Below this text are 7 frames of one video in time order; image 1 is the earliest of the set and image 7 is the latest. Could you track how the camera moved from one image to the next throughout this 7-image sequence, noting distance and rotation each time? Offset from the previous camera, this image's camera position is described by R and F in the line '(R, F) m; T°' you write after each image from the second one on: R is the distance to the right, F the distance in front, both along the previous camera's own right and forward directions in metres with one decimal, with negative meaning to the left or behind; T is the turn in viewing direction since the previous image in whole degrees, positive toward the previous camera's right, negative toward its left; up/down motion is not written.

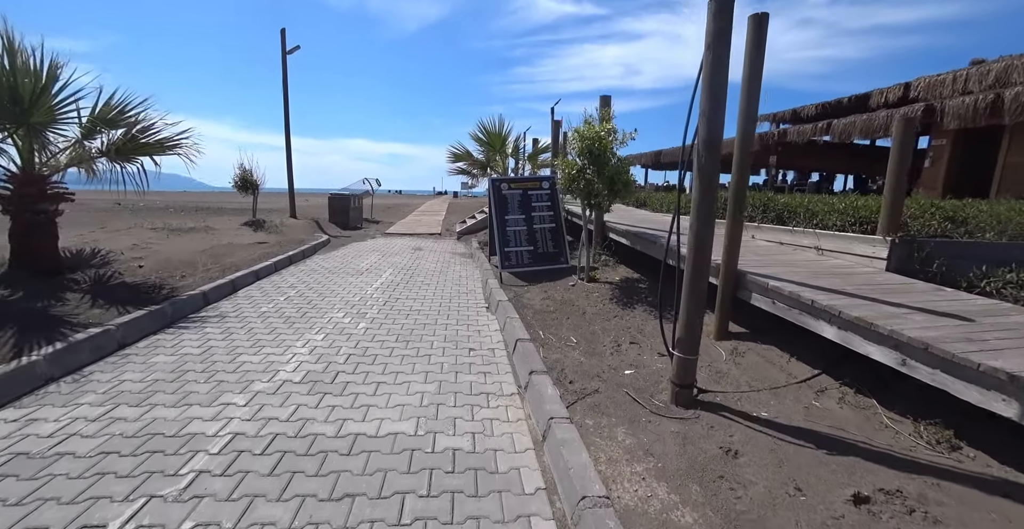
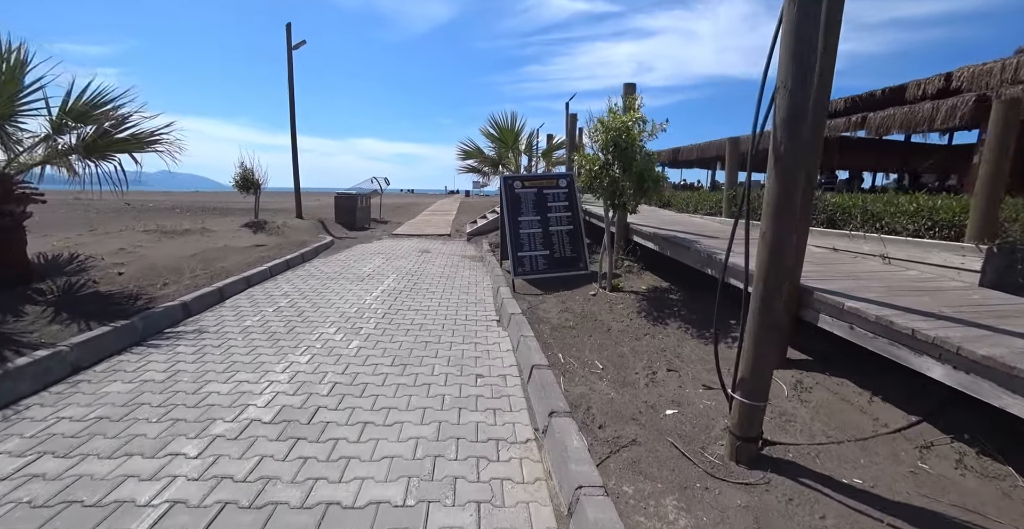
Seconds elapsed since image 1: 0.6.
(0.0, +0.7) m; -2°
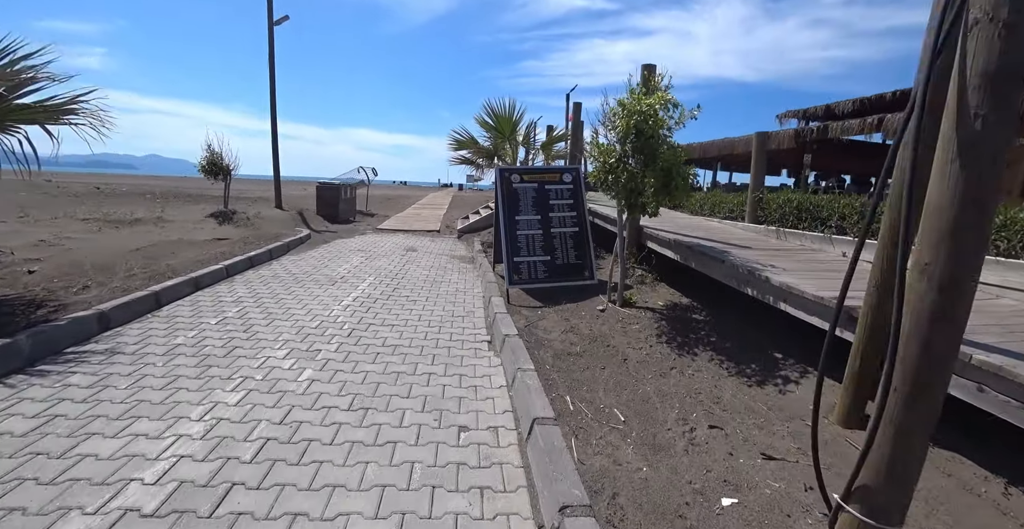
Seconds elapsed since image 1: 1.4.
(0.0, +0.9) m; +1°
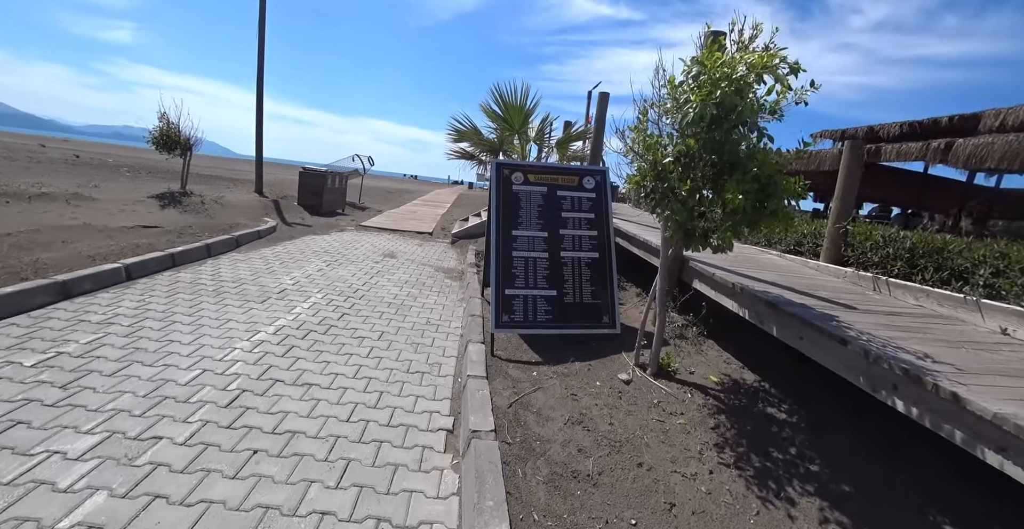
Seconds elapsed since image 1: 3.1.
(+0.1, +1.6) m; -1°
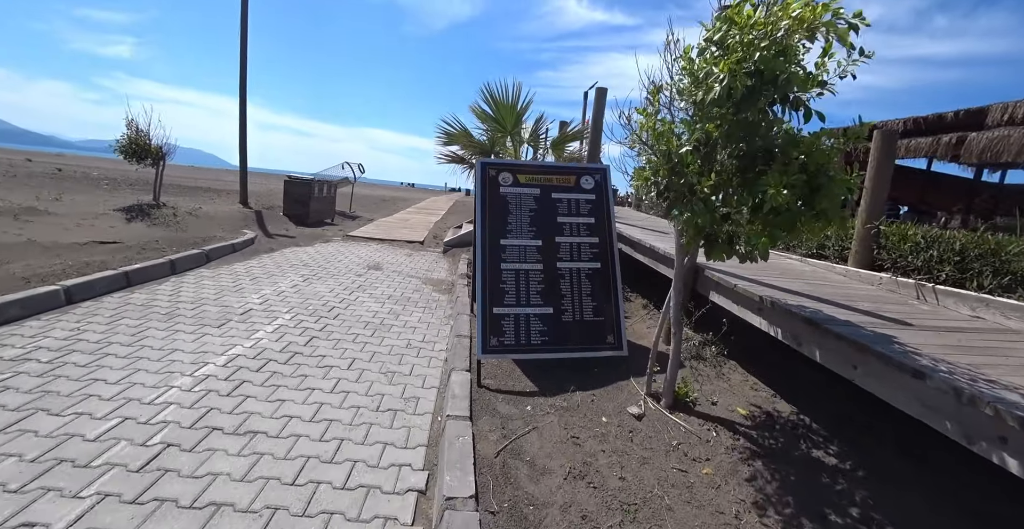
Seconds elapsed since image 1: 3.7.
(+0.1, +0.5) m; 0°
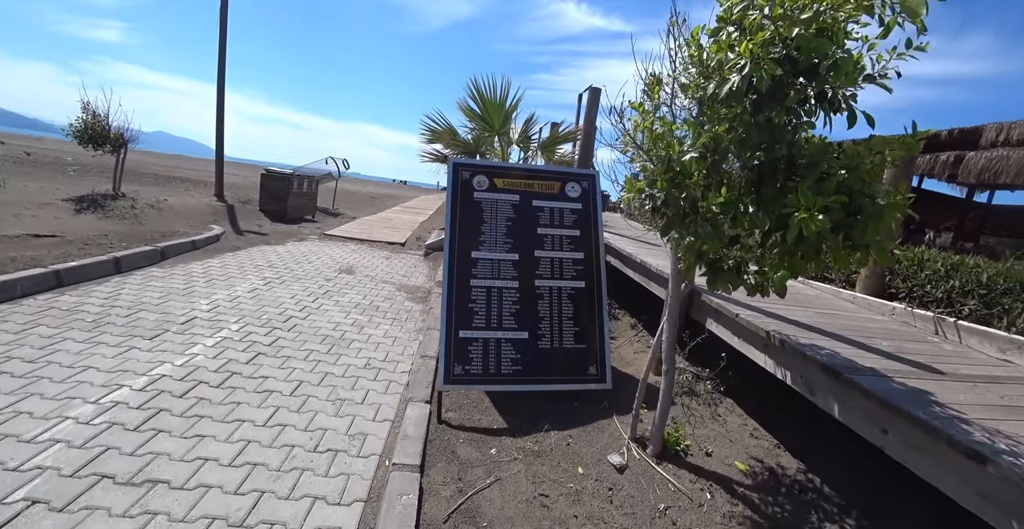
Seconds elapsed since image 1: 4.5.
(+0.1, +0.4) m; +1°
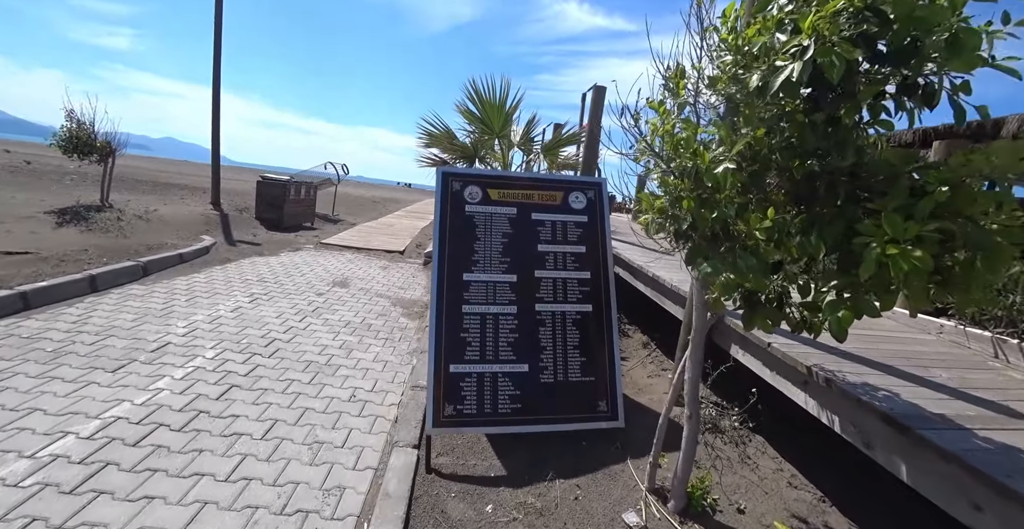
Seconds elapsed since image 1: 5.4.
(+0.1, +0.4) m; -1°
